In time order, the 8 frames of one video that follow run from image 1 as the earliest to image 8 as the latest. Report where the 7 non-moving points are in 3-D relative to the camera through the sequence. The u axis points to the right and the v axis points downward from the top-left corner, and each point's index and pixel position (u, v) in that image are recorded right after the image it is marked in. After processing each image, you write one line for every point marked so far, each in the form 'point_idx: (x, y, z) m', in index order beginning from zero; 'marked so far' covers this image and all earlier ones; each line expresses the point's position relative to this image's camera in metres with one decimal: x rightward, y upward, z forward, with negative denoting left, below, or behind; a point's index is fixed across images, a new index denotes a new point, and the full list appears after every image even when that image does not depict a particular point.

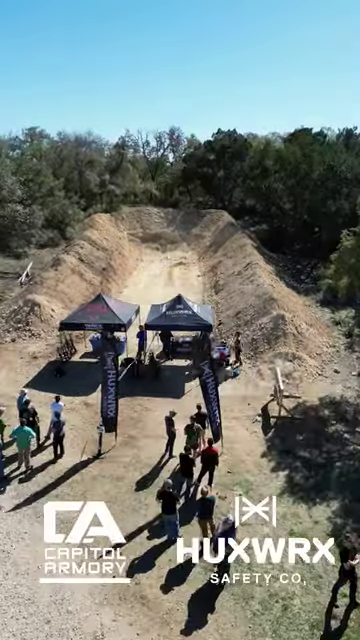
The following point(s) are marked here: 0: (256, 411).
0: (+2.9, -3.5, +17.4) m
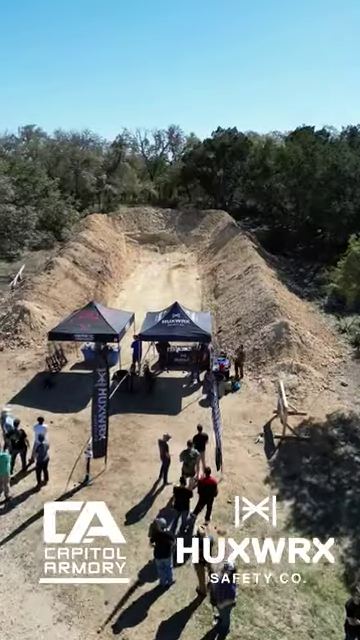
0: (+2.7, -3.9, +16.1) m
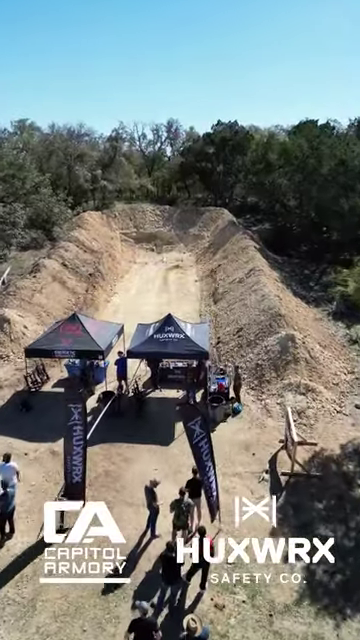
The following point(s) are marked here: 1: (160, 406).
0: (+2.5, -4.4, +13.9) m
1: (-0.8, -3.2, +17.0) m
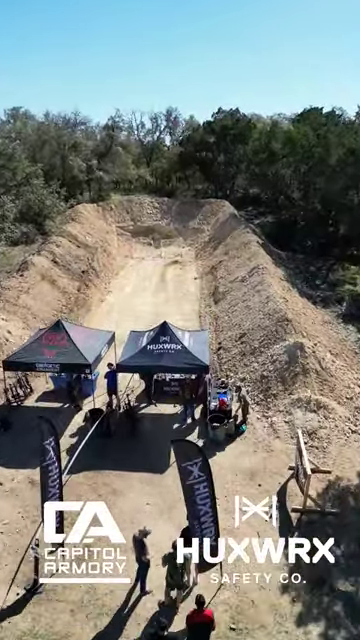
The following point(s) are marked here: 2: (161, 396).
0: (+2.4, -4.7, +12.2) m
1: (-0.9, -3.5, +15.2) m
2: (-0.7, -2.7, +16.7) m
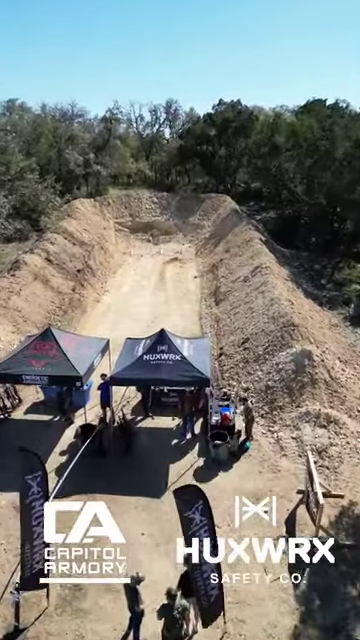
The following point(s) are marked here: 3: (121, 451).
0: (+2.3, -5.0, +11.1) m
1: (-0.9, -3.7, +14.1) m
2: (-0.7, -3.0, +15.6) m
3: (-1.7, -3.9, +13.8) m
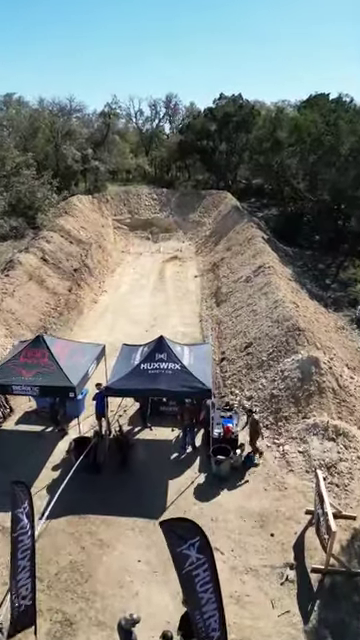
0: (+2.3, -5.2, +10.3) m
1: (-0.9, -3.9, +13.3) m
2: (-0.7, -3.1, +14.8) m
3: (-1.7, -4.0, +13.0) m
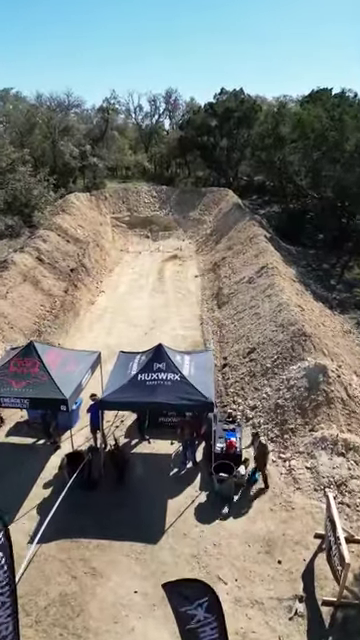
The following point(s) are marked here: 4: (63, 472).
0: (+2.3, -5.4, +9.5) m
1: (-0.9, -4.1, +12.5) m
2: (-0.7, -3.3, +13.9) m
3: (-1.8, -4.2, +12.2) m
4: (-3.2, -4.0, +12.5) m
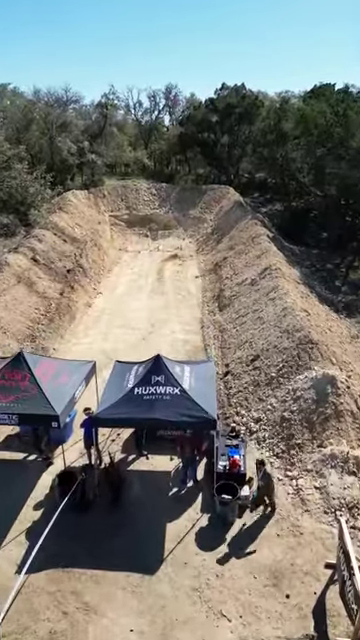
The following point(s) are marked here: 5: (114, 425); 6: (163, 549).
0: (+2.3, -5.7, +8.7) m
1: (-0.9, -4.3, +11.7) m
2: (-0.7, -3.5, +13.1) m
3: (-1.8, -4.5, +11.4) m
4: (-3.2, -4.2, +11.7) m
5: (-1.6, -2.5, +11.1) m
6: (-0.4, -5.0, +10.3) m
